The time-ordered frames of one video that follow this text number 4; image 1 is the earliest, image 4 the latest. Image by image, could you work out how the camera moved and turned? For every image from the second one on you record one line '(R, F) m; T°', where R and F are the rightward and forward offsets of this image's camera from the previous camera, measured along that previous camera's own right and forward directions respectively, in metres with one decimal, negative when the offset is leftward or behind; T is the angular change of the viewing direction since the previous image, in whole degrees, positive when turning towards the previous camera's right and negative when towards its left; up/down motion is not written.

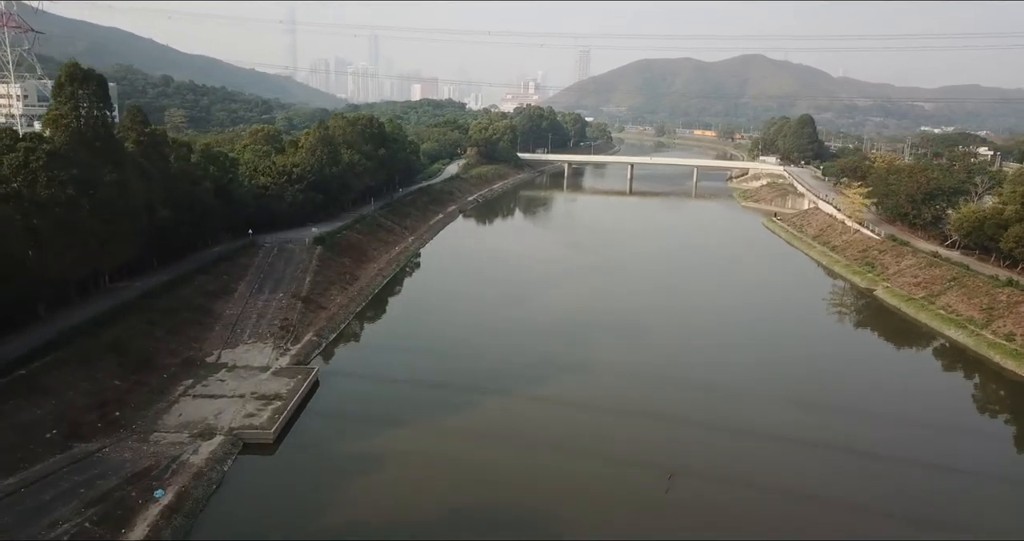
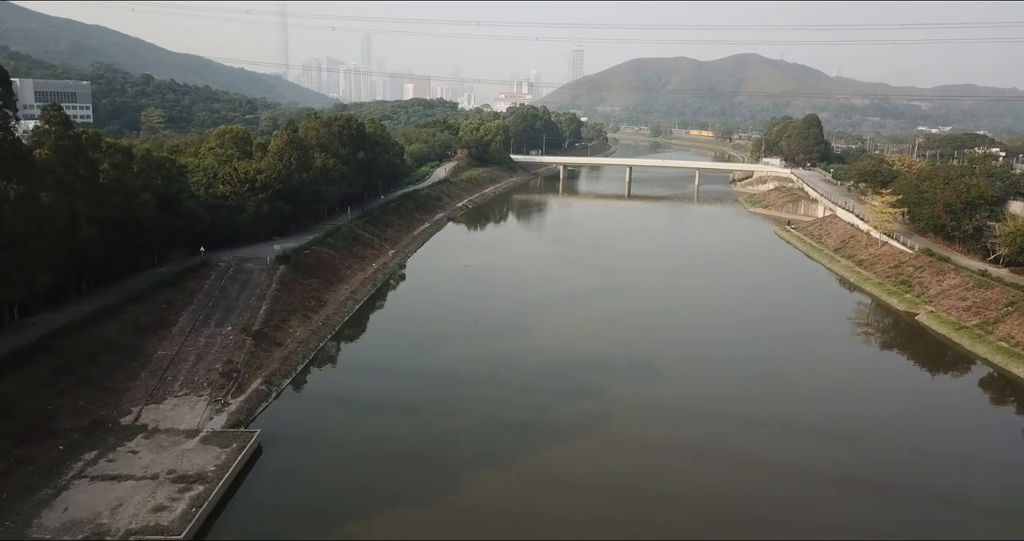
(+0.1, +3.0) m; +1°
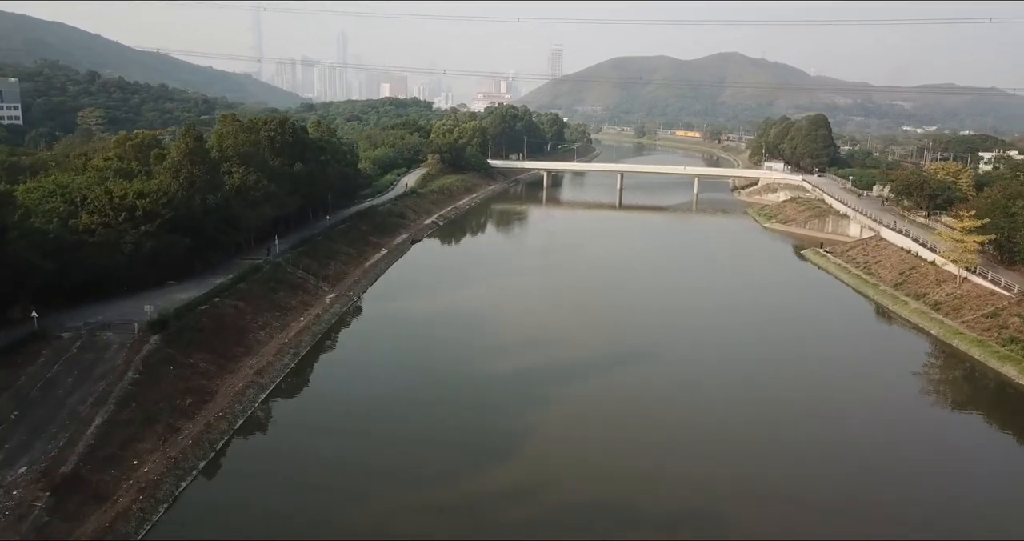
(+0.1, +6.3) m; +2°
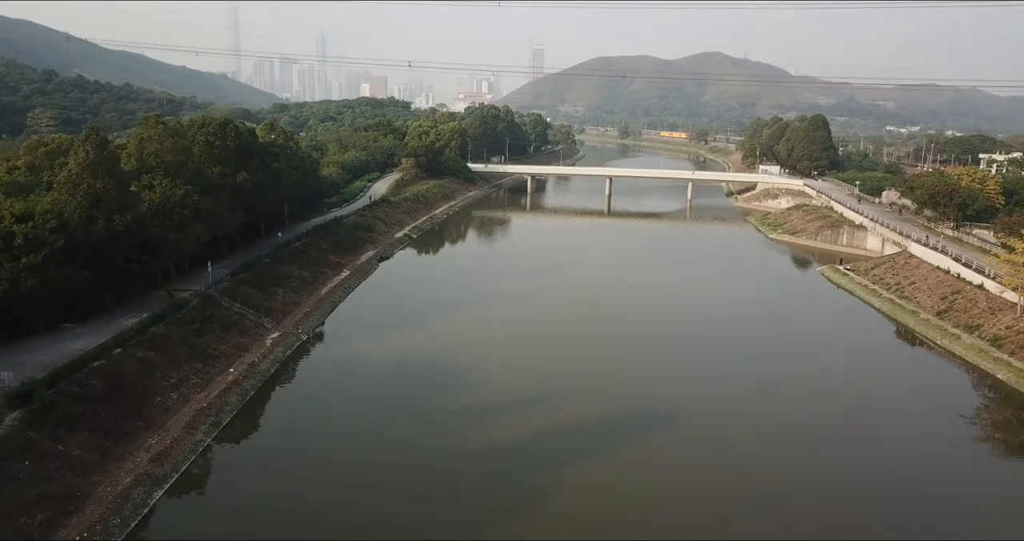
(0.0, +3.5) m; +1°
